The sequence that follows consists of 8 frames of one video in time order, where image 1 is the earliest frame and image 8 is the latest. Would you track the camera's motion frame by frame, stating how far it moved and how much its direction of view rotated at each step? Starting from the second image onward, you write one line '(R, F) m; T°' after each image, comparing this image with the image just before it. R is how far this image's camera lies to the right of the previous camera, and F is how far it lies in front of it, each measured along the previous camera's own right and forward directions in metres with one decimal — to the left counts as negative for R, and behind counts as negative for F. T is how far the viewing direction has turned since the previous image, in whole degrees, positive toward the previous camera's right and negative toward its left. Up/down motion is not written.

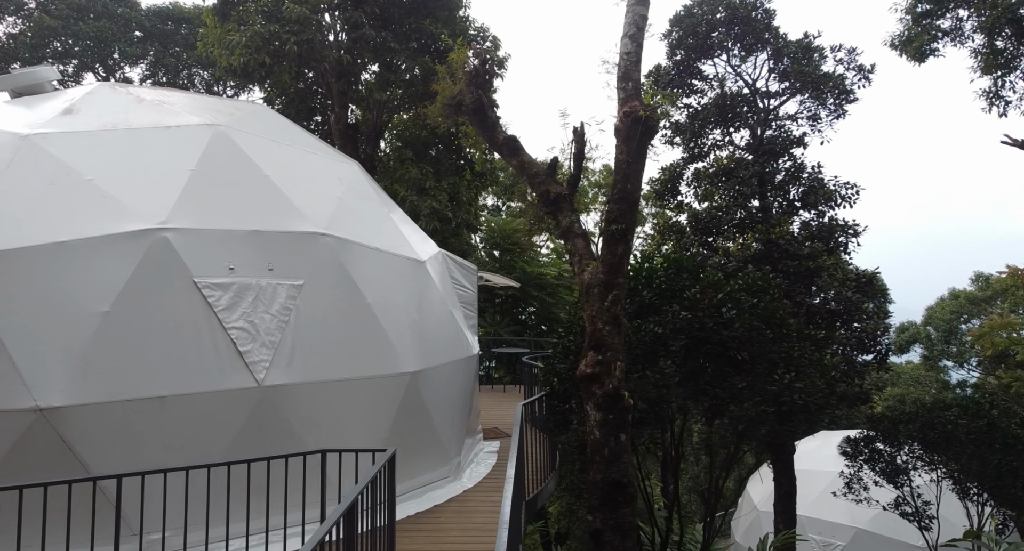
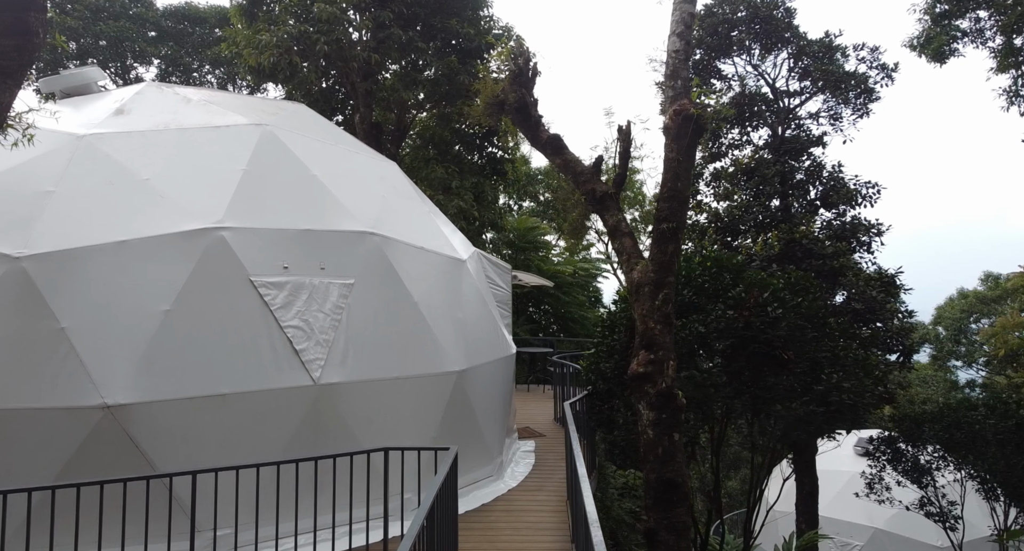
(-0.5, 0.0) m; -1°
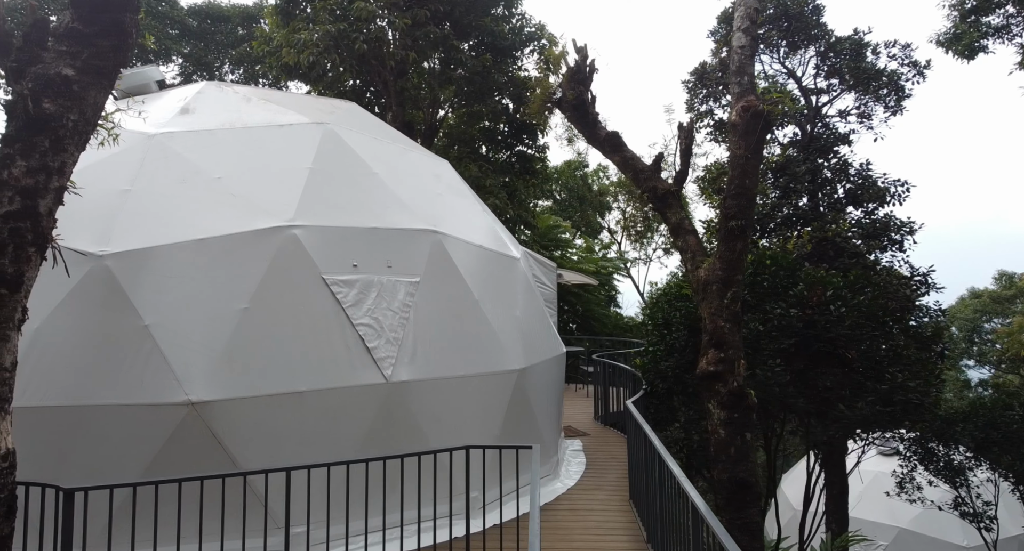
(-0.7, 0.0) m; -1°
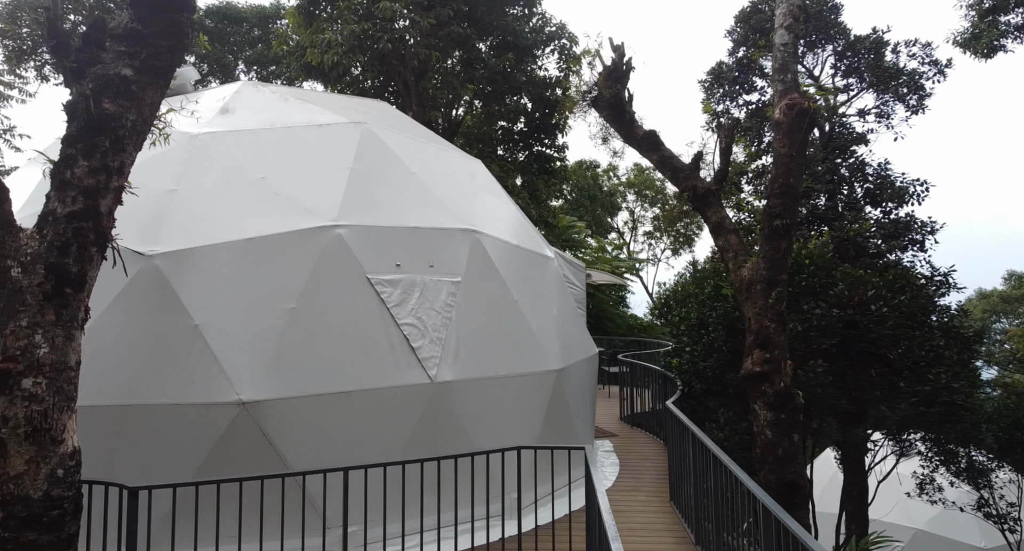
(-0.4, 0.0) m; -1°
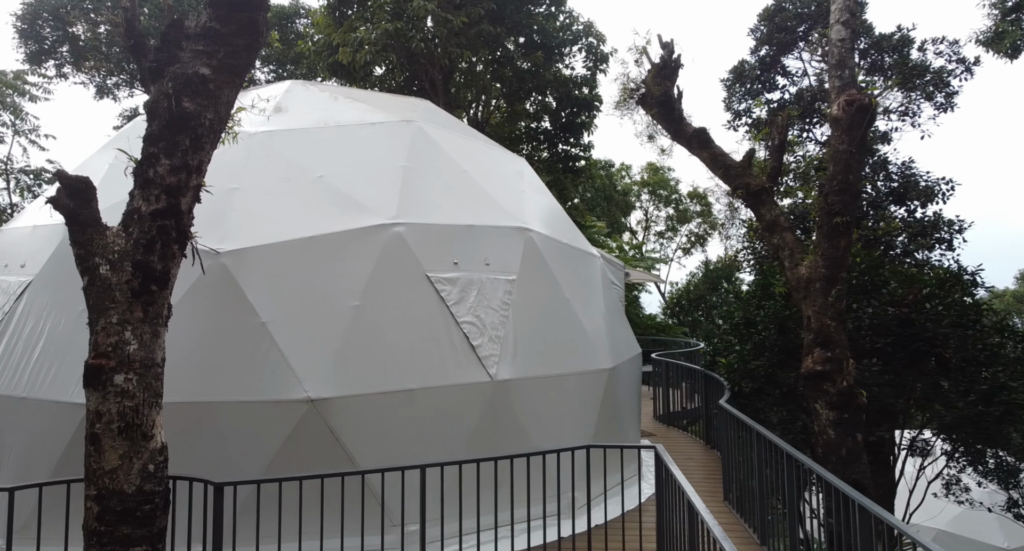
(-0.5, 0.0) m; -1°
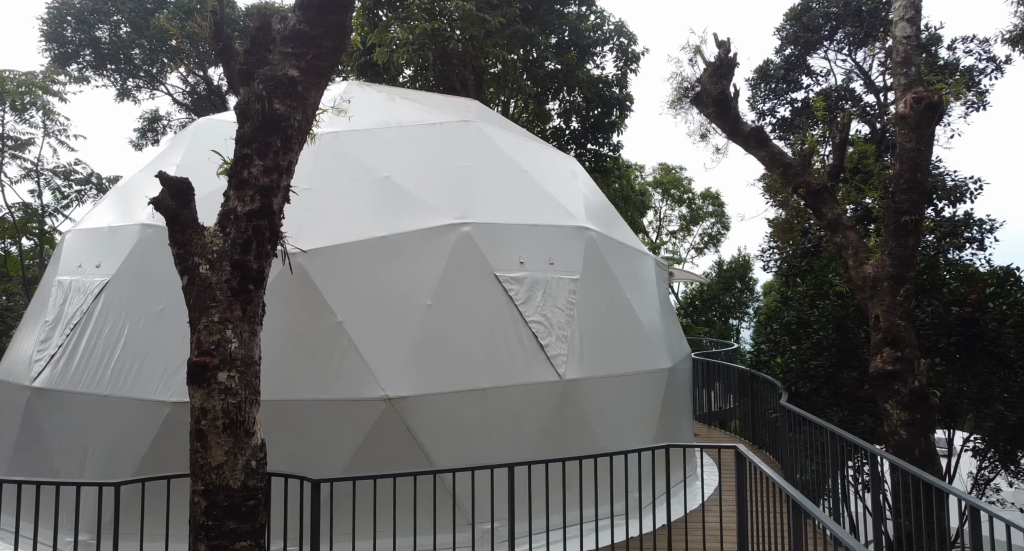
(-0.6, 0.0) m; -1°
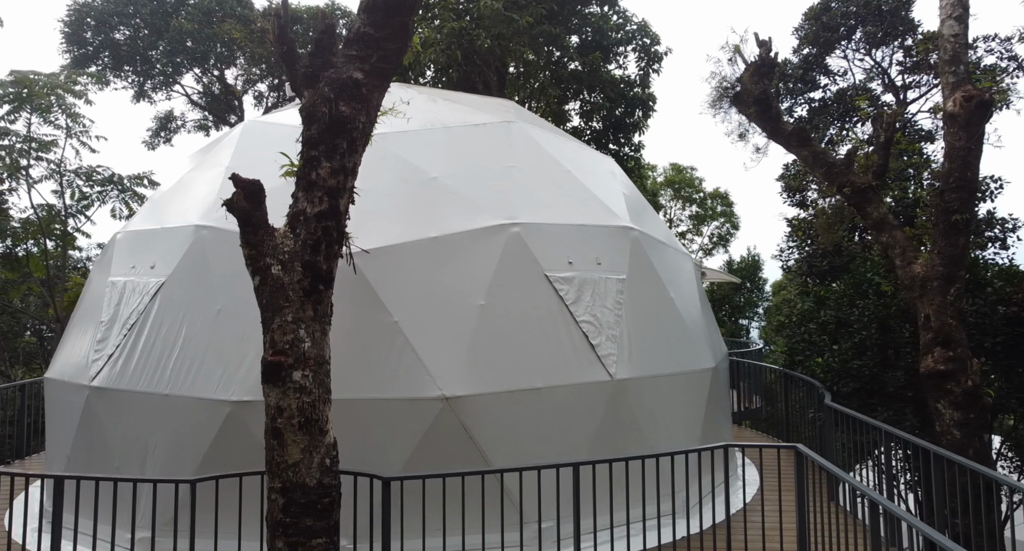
(-0.5, 0.0) m; -1°
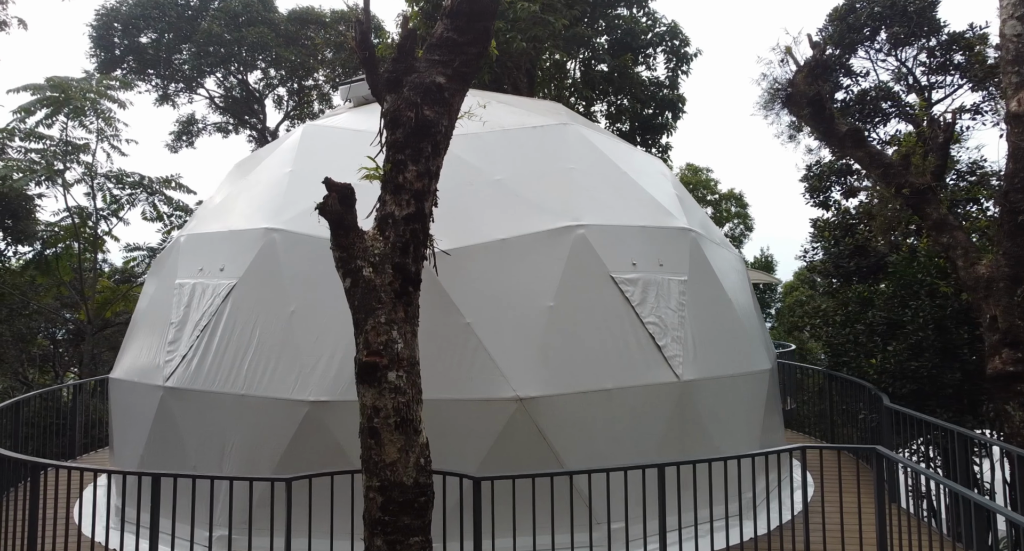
(-0.6, -0.1) m; -1°
